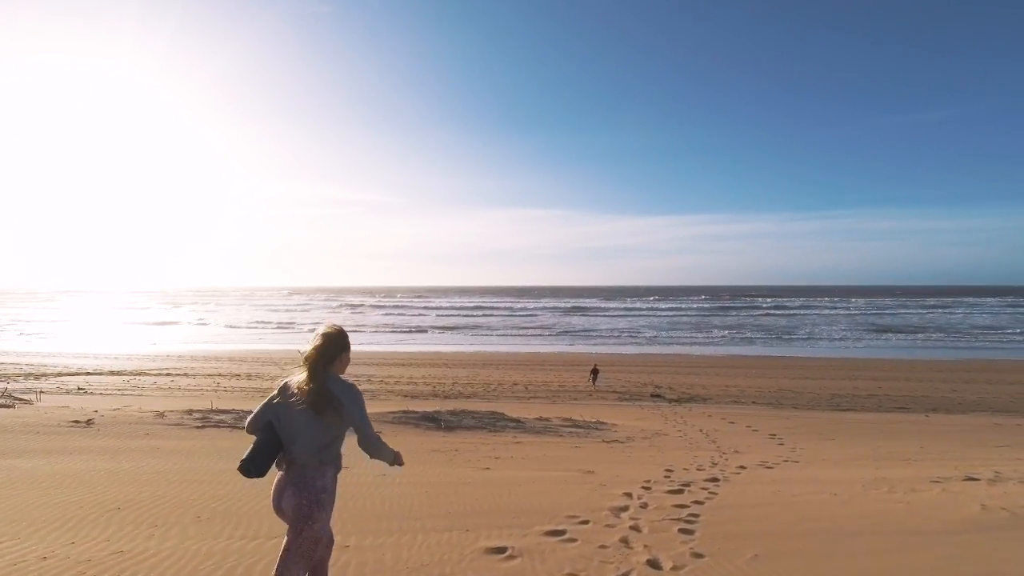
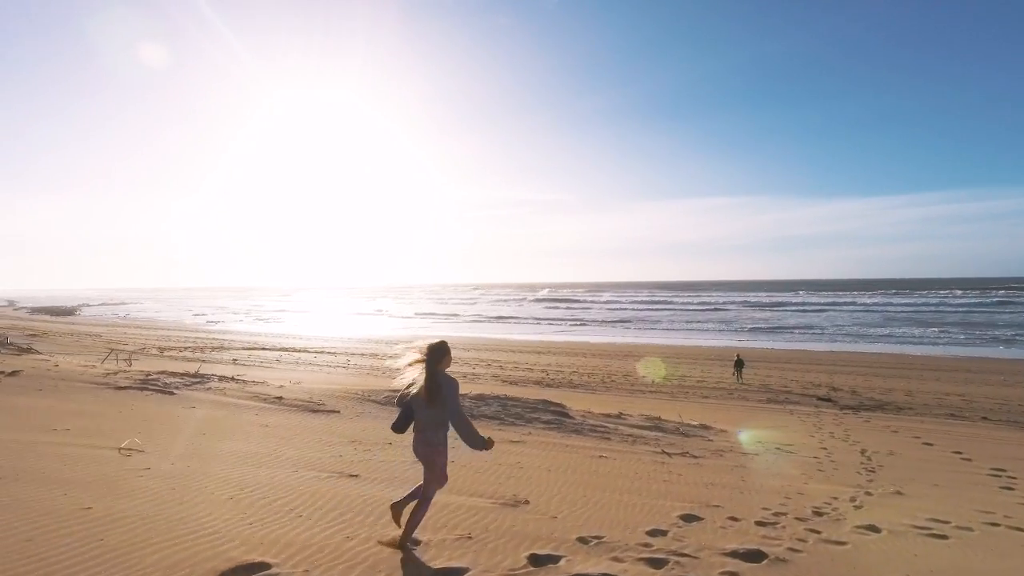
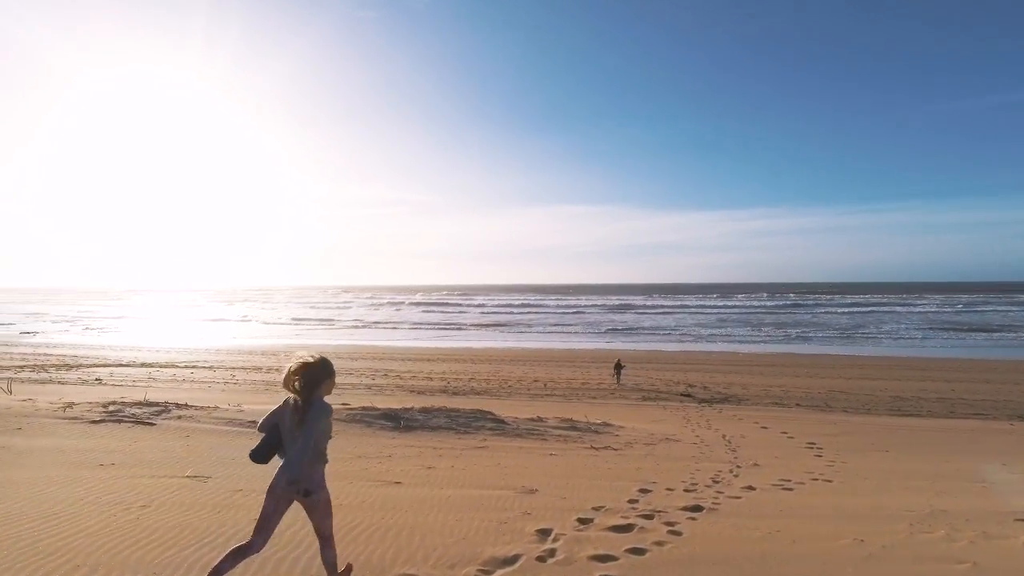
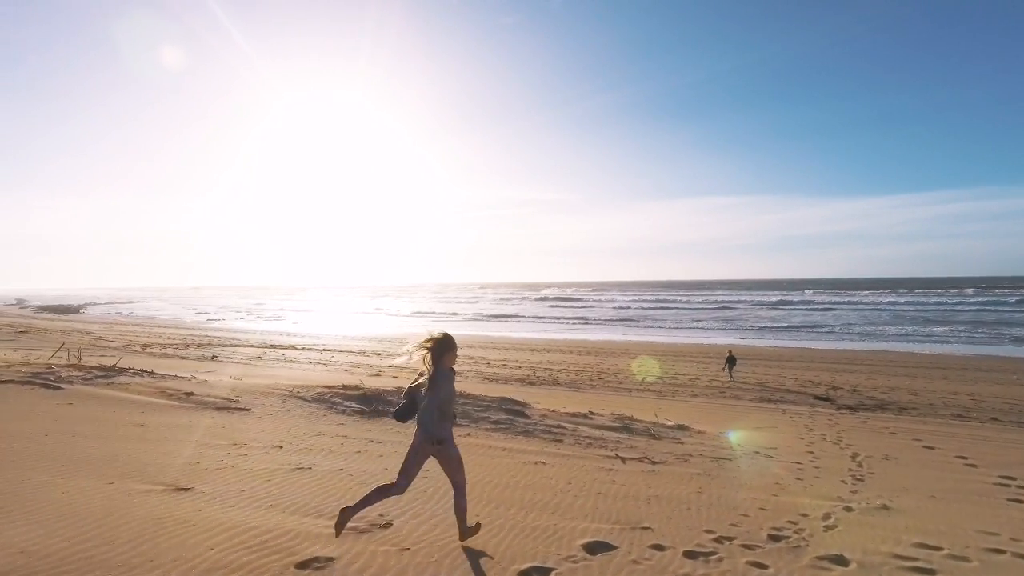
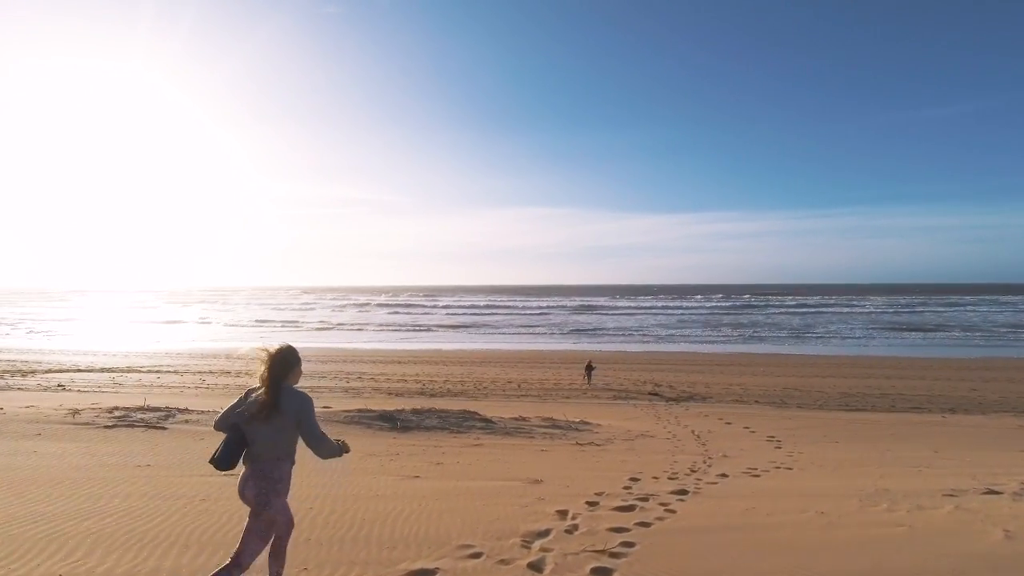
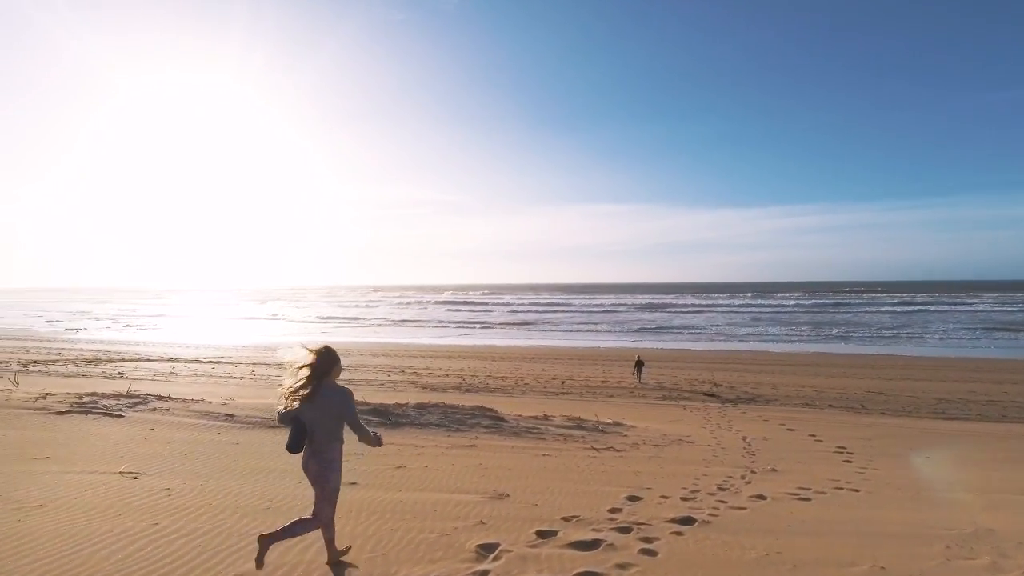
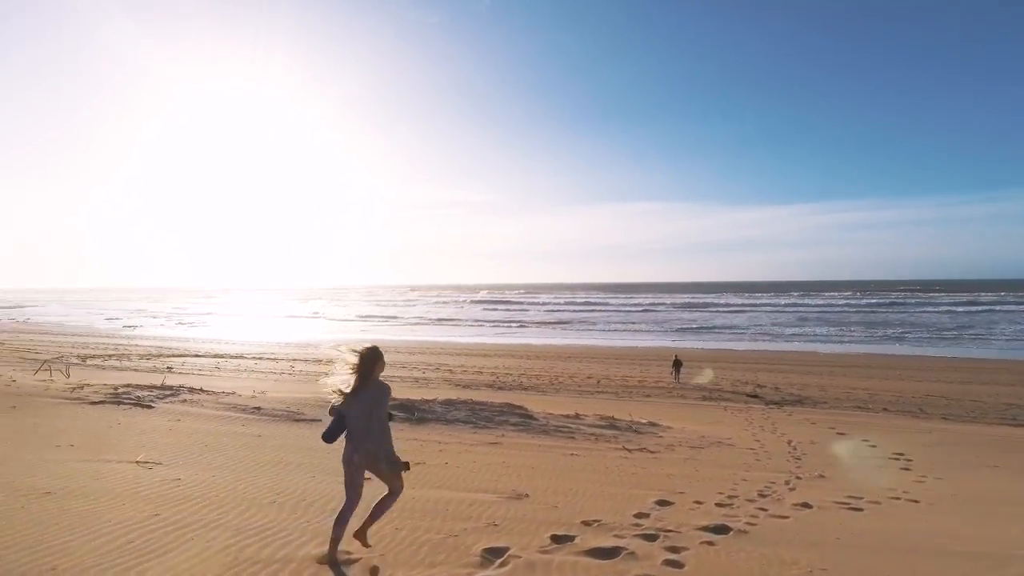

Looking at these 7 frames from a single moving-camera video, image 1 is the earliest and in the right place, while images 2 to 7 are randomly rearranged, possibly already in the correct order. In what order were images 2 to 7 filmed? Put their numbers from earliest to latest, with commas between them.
5, 3, 6, 7, 2, 4
